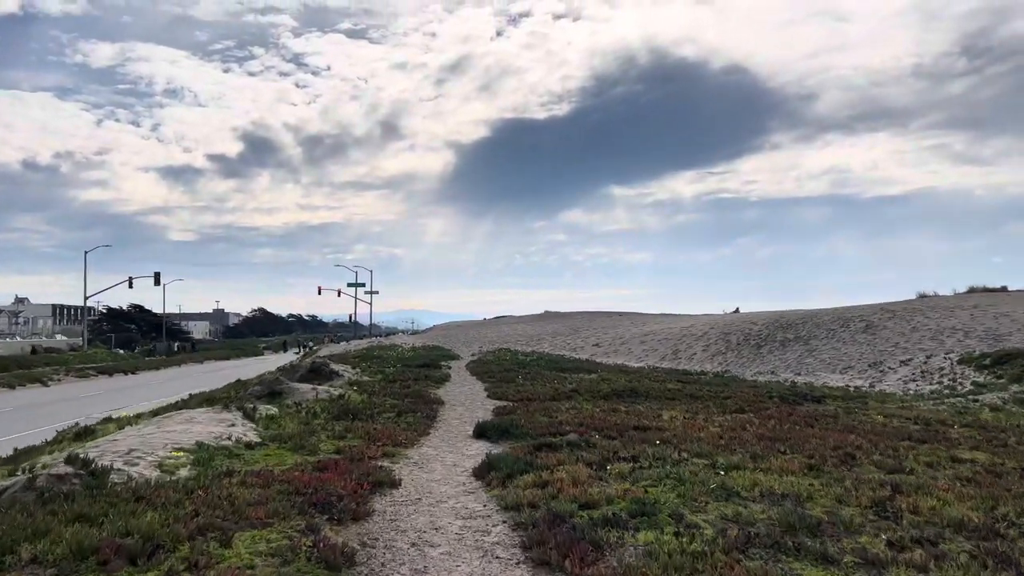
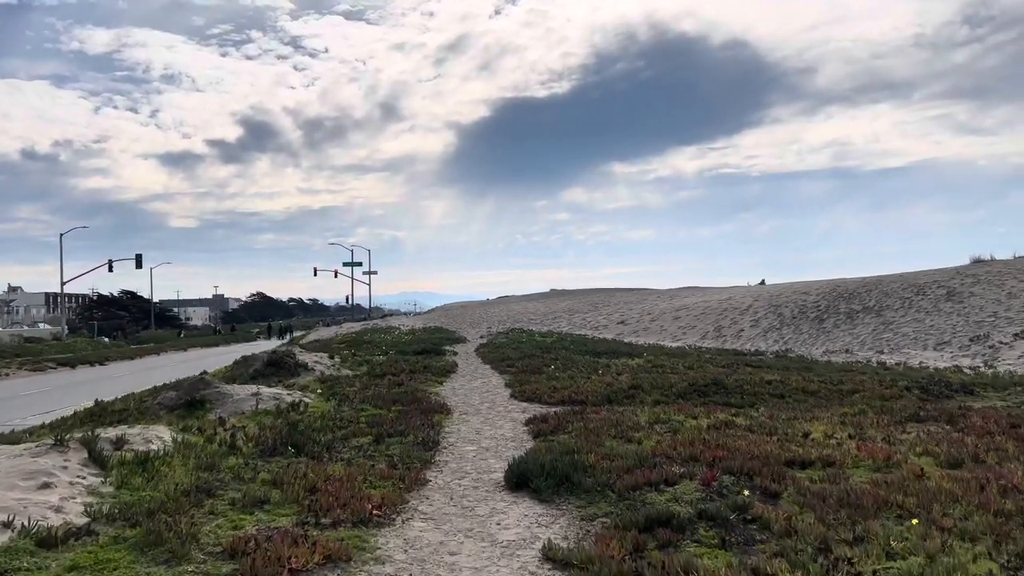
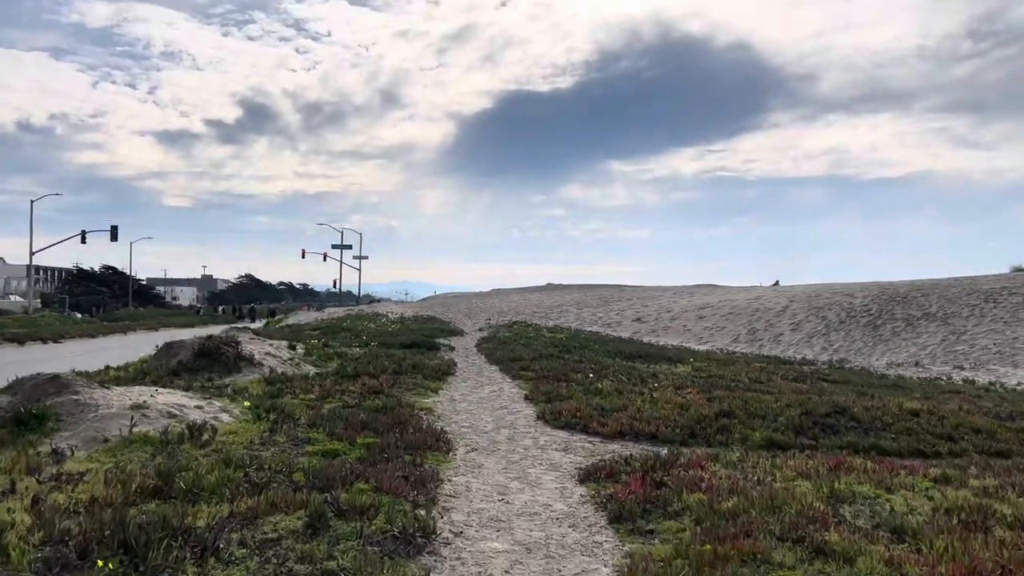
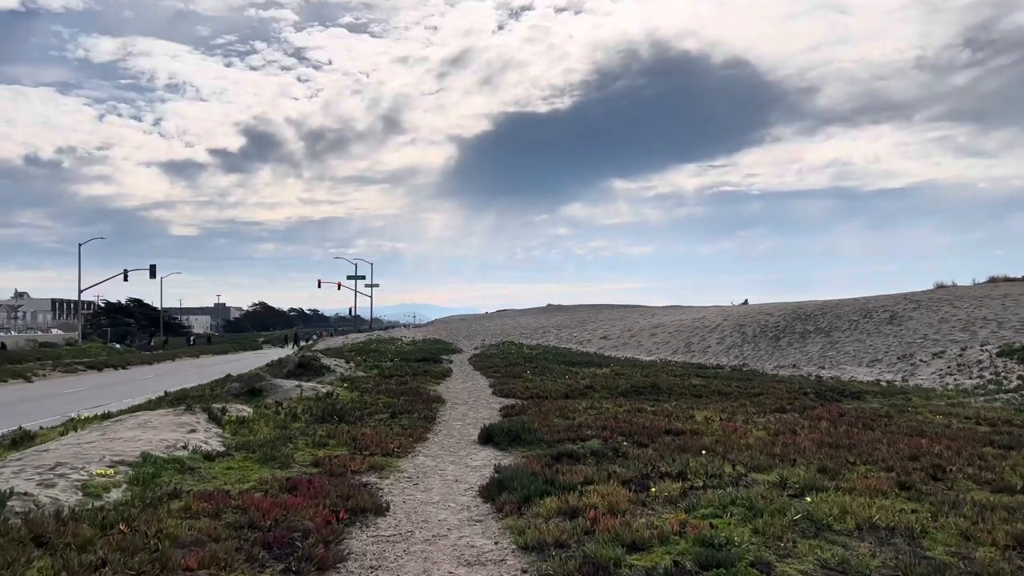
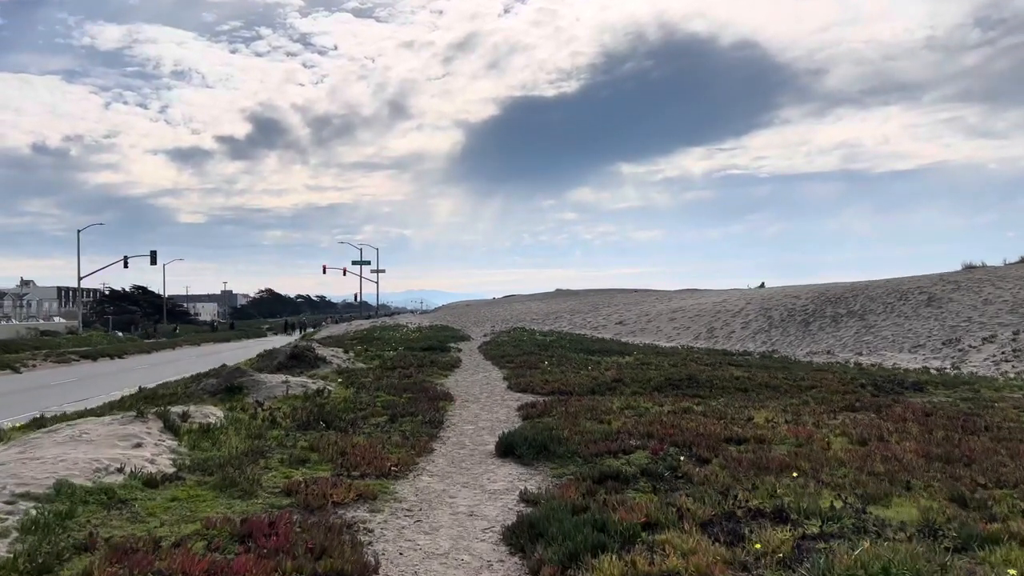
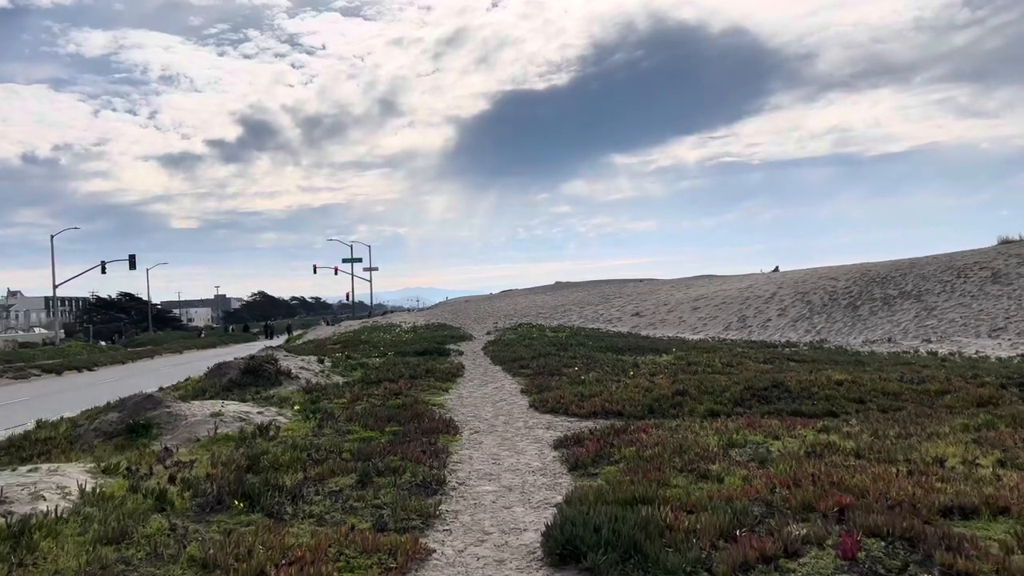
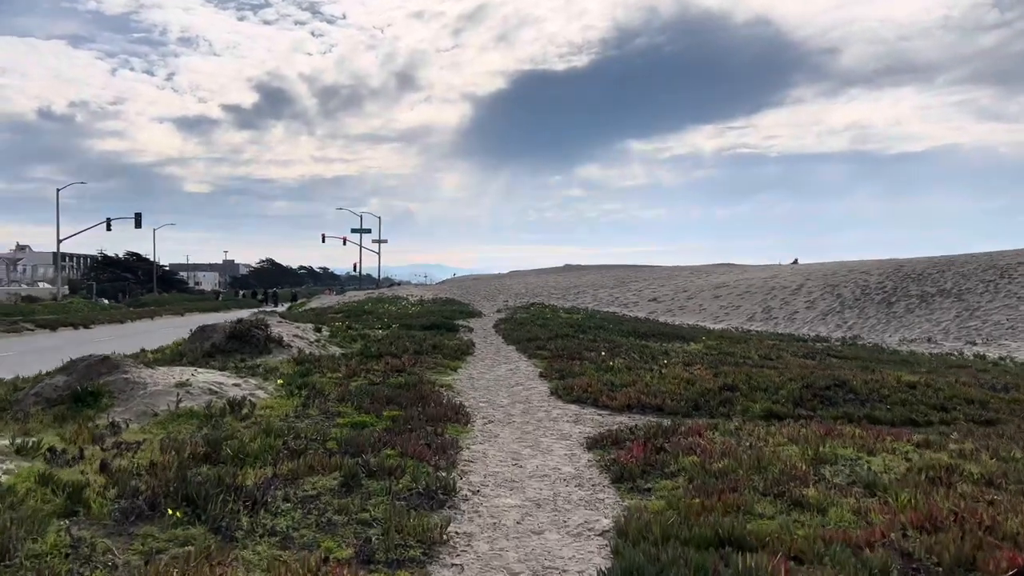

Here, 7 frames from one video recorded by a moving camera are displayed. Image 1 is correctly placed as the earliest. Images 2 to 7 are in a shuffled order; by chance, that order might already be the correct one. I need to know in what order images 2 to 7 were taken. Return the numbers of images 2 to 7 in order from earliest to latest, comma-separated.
4, 5, 2, 6, 7, 3
